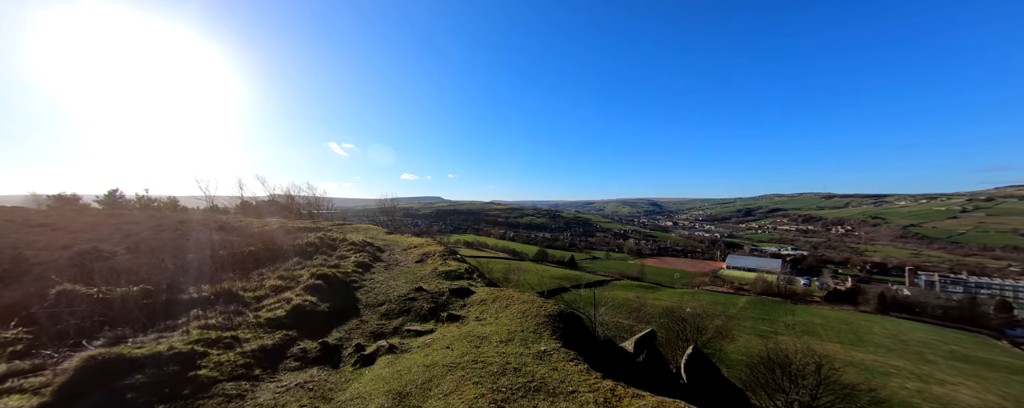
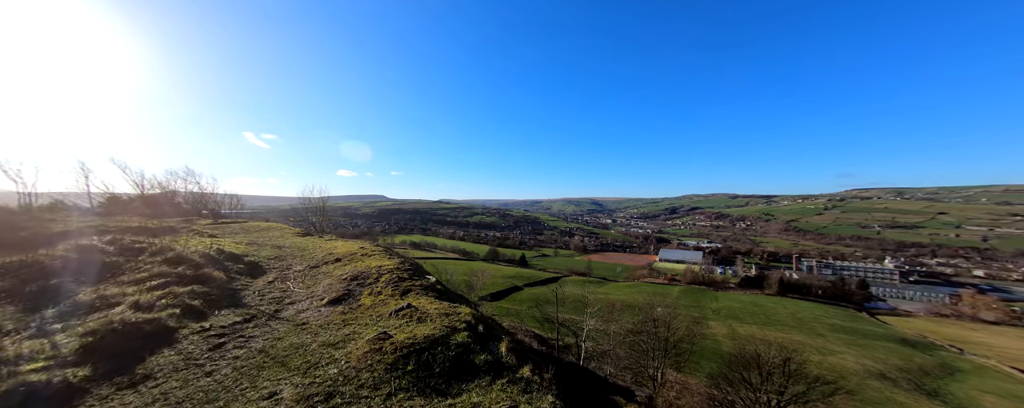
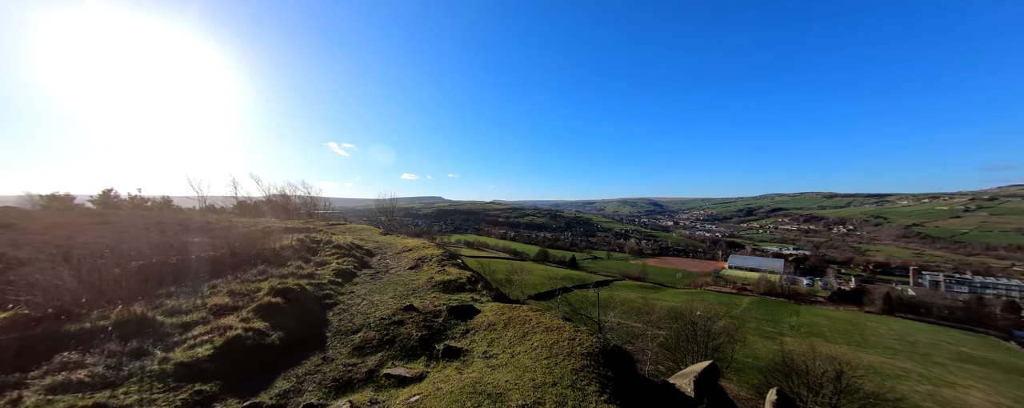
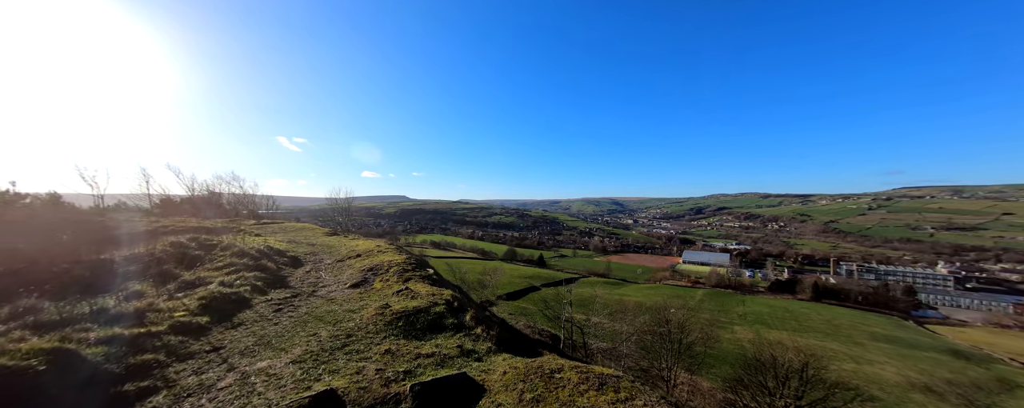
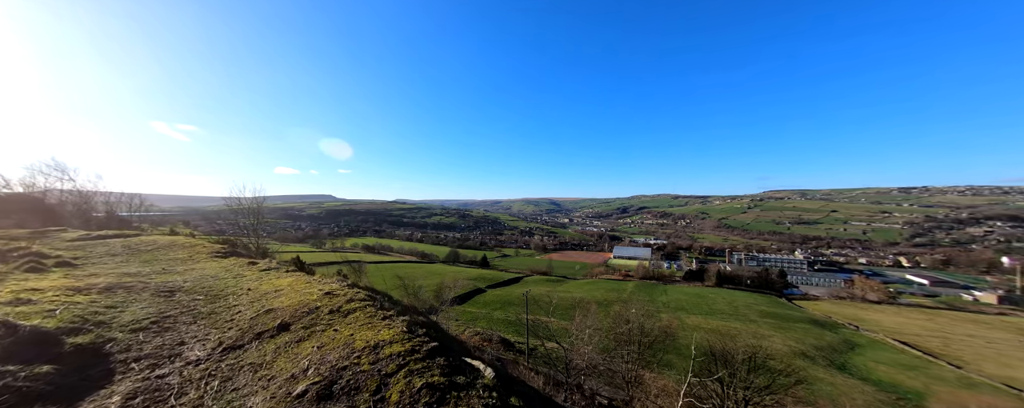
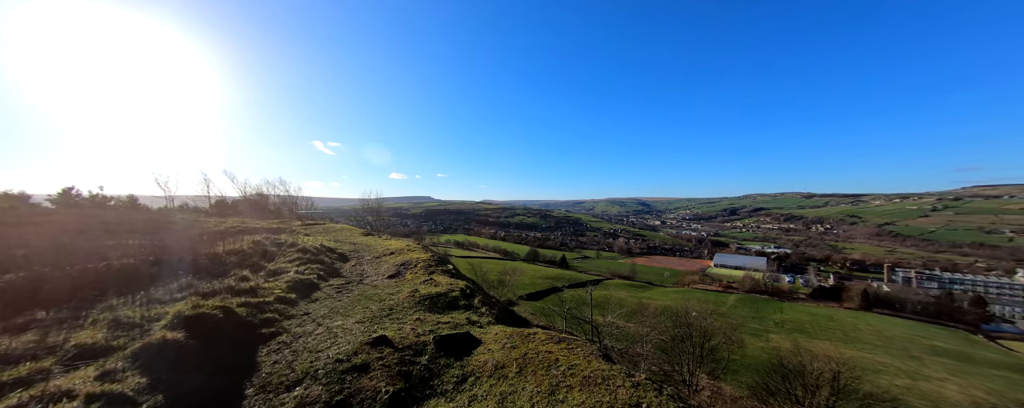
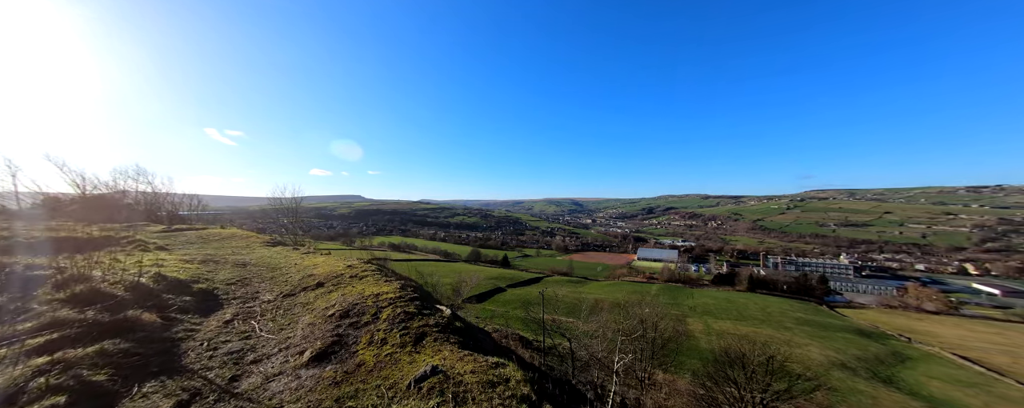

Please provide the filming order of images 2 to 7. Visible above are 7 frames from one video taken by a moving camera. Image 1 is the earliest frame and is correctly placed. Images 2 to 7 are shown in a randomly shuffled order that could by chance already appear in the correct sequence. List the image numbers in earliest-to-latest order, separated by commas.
3, 6, 4, 2, 7, 5
